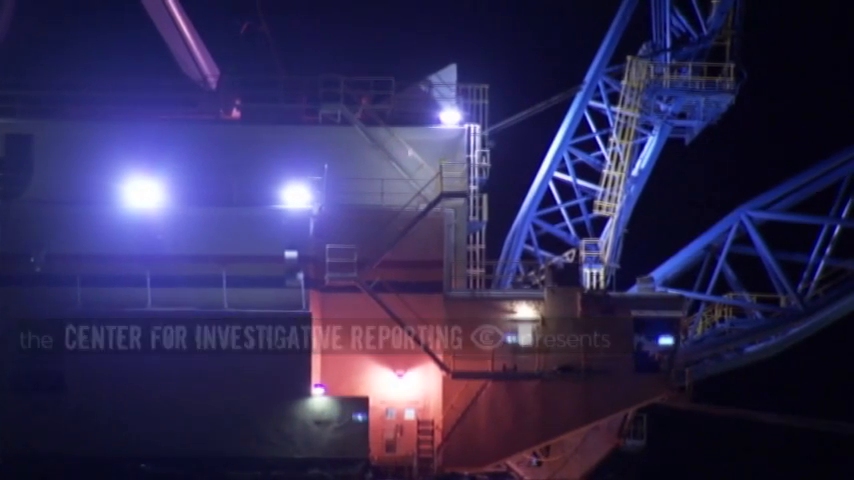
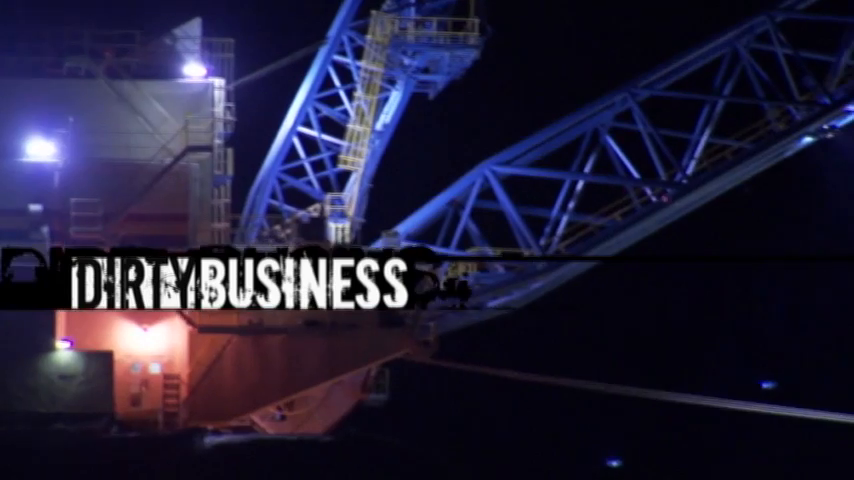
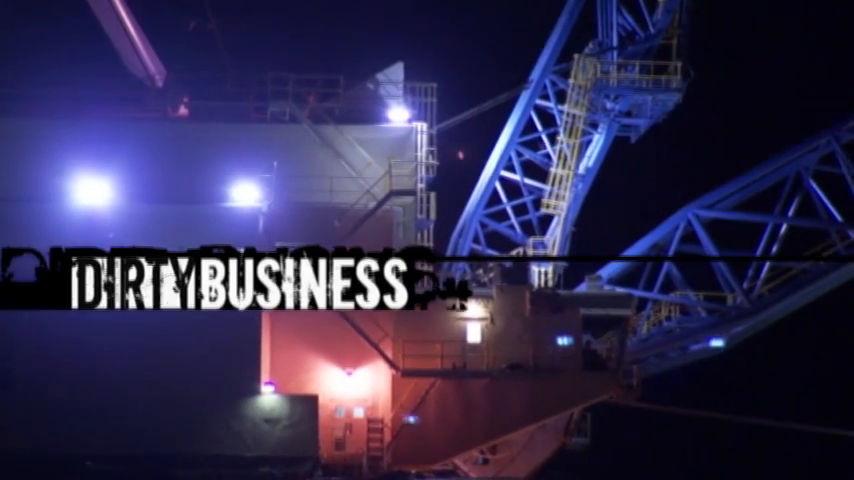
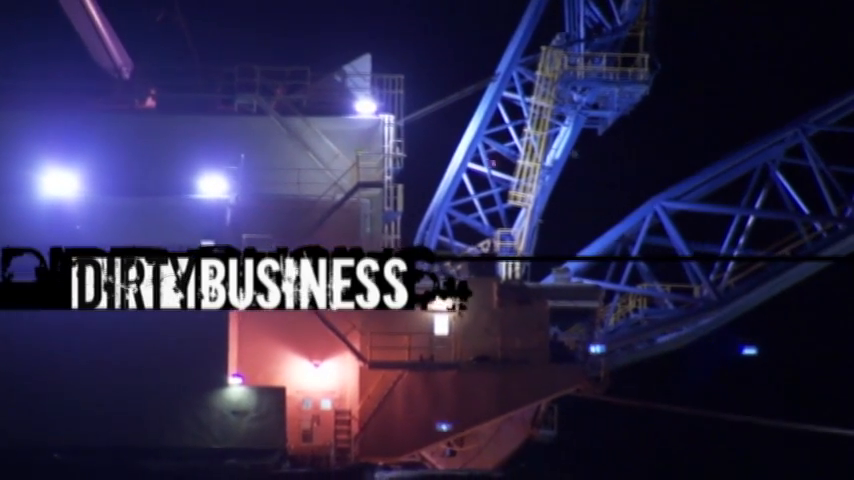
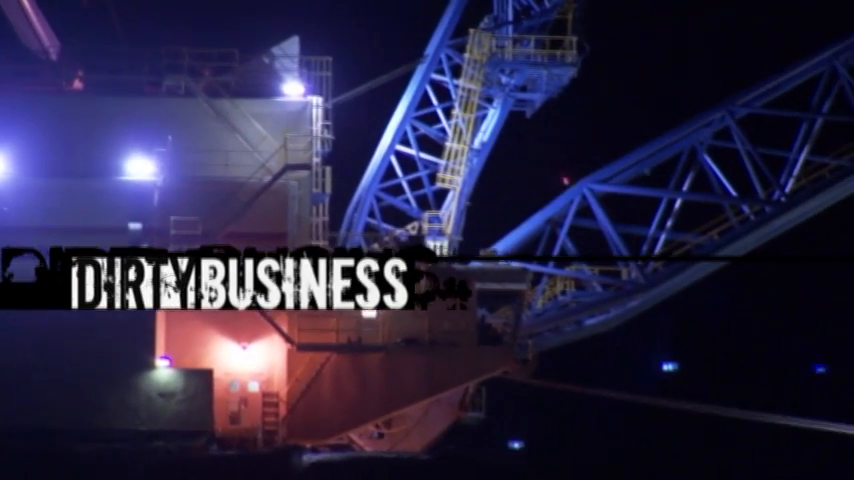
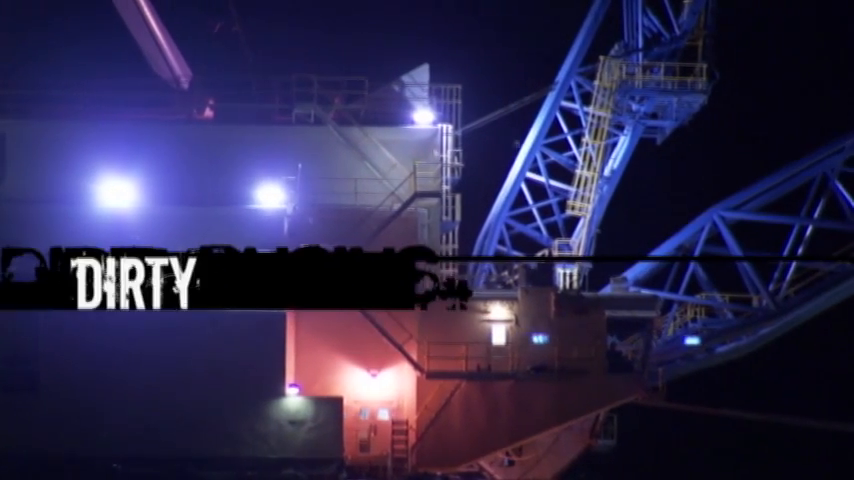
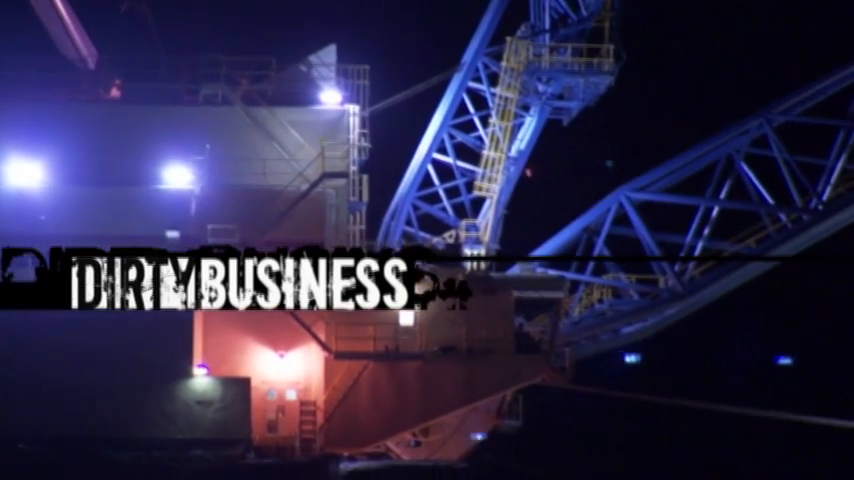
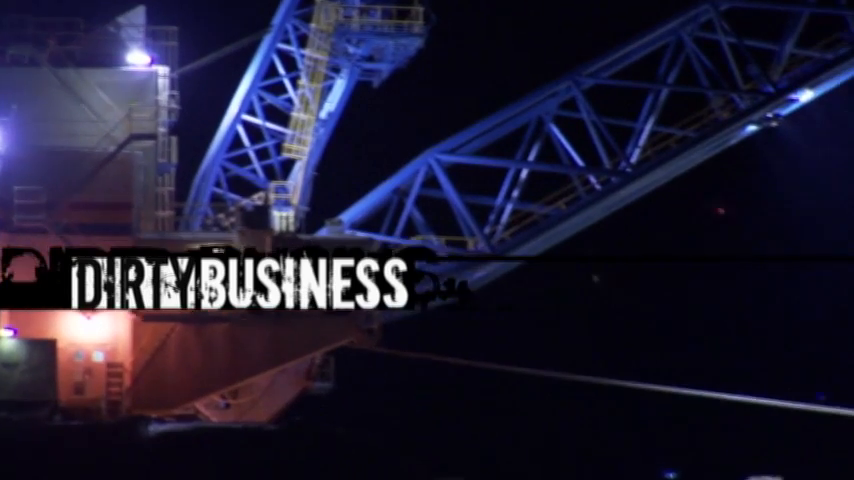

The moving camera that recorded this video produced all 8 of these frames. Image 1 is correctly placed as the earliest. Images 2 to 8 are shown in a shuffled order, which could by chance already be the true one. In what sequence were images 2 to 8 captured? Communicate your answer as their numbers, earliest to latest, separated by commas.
6, 3, 4, 7, 5, 2, 8
